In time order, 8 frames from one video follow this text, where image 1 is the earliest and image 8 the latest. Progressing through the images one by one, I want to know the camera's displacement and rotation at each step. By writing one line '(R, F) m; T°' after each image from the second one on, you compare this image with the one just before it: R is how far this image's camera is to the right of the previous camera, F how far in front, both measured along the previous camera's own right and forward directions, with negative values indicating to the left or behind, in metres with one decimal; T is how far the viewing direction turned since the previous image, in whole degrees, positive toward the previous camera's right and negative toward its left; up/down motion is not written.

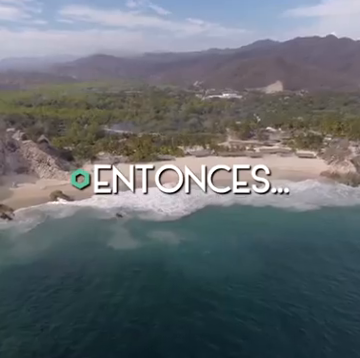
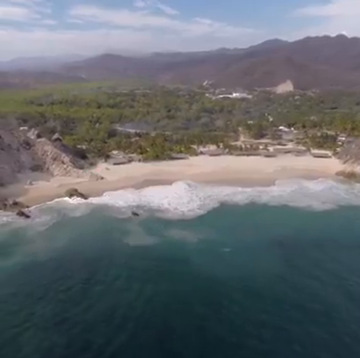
(-0.6, +0.1) m; -1°
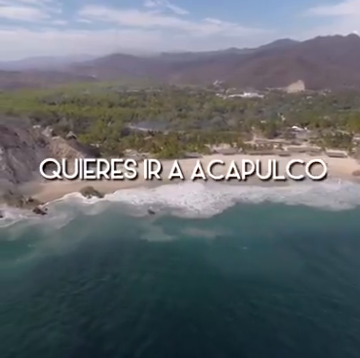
(-0.5, +0.1) m; -1°
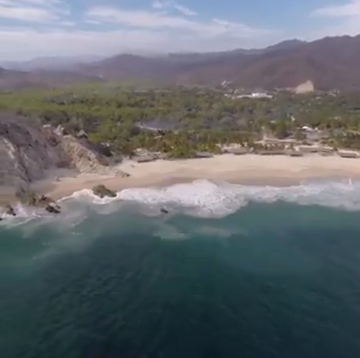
(-0.5, +0.1) m; -1°
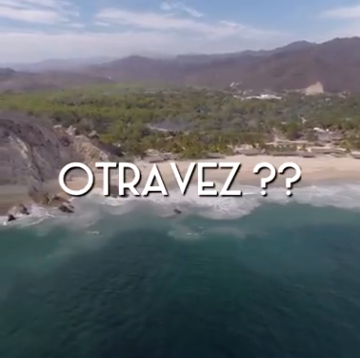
(-0.4, +0.1) m; -1°
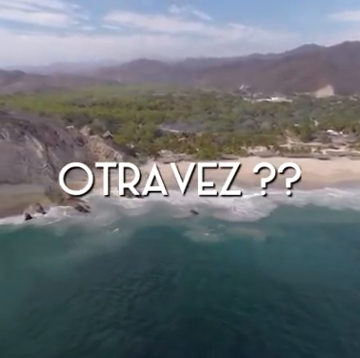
(-0.7, +0.1) m; -1°
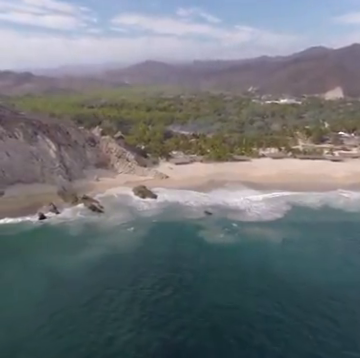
(-0.5, +0.1) m; -1°
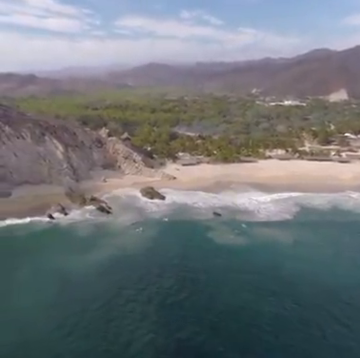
(-0.4, +0.1) m; 0°
